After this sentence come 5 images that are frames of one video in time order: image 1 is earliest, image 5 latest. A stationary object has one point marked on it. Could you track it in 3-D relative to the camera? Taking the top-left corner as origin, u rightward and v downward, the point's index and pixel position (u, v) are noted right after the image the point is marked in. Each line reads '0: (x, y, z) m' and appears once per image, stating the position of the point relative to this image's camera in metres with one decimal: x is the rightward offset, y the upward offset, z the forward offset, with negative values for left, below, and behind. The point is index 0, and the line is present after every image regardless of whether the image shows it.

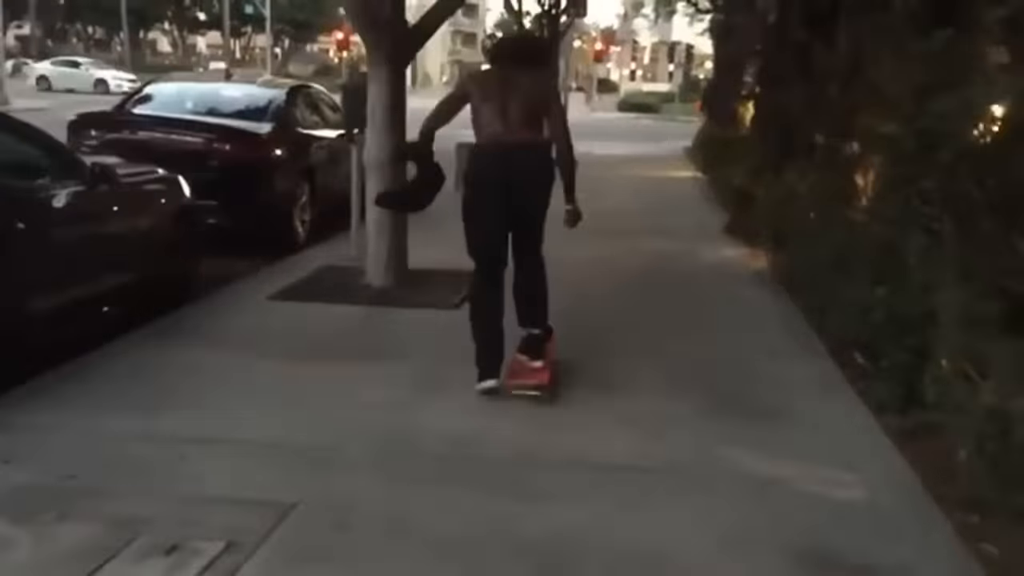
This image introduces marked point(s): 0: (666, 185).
0: (+2.4, +1.6, +19.5) m
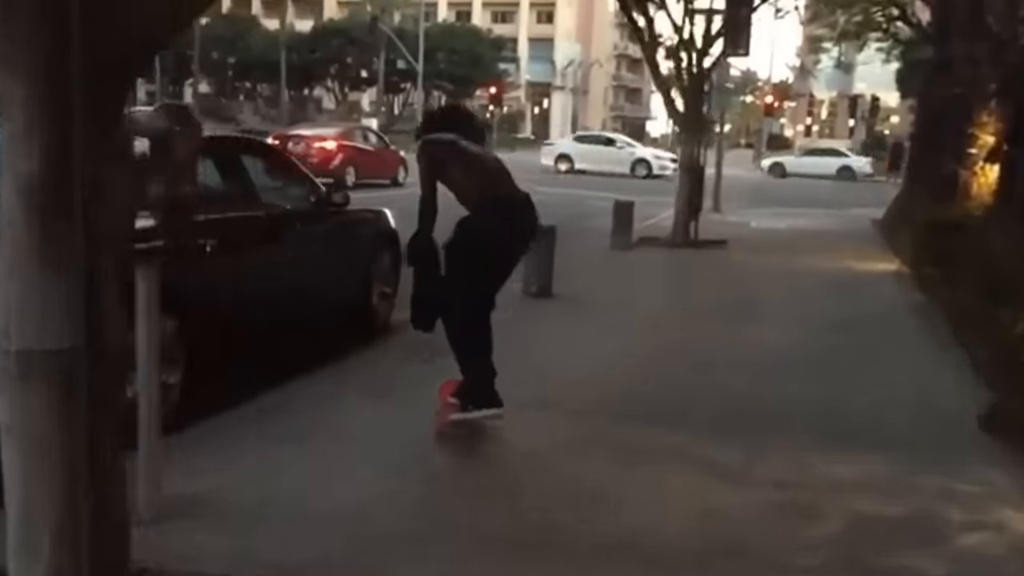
0: (+3.6, 0.0, +13.3) m
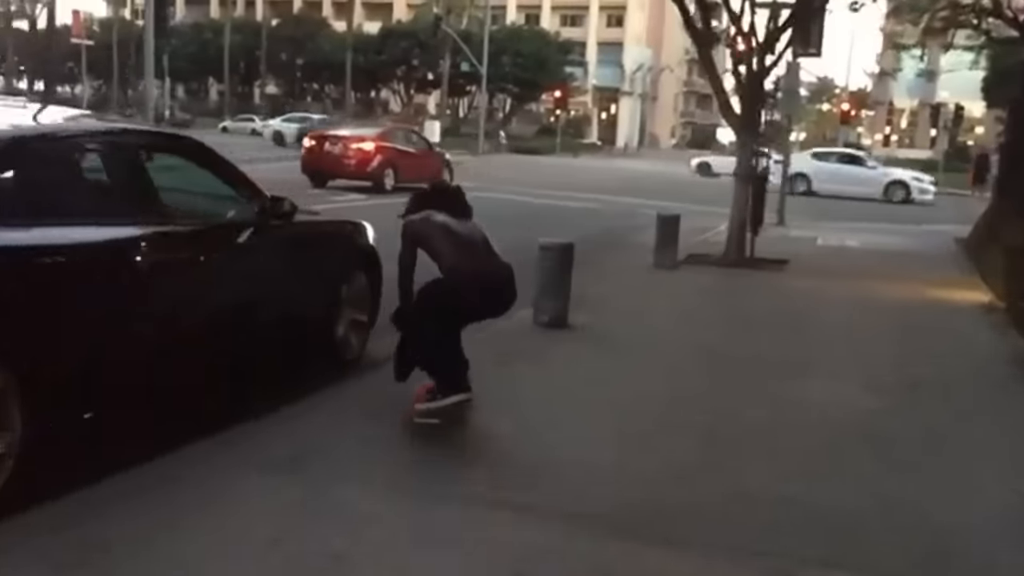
0: (+3.8, -0.3, +11.3) m
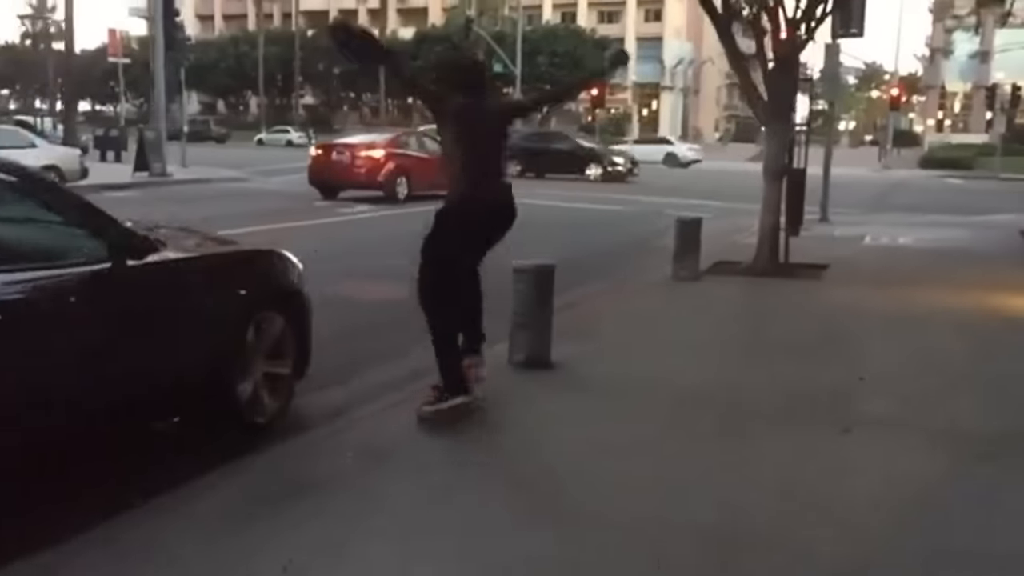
0: (+3.7, -0.3, +9.4) m
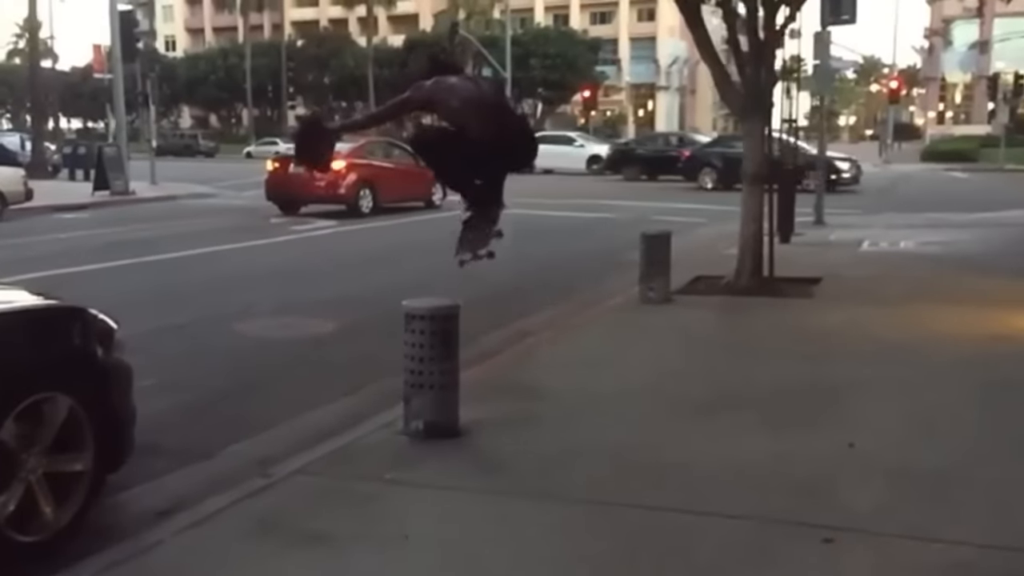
0: (+3.2, -0.5, +7.7) m
